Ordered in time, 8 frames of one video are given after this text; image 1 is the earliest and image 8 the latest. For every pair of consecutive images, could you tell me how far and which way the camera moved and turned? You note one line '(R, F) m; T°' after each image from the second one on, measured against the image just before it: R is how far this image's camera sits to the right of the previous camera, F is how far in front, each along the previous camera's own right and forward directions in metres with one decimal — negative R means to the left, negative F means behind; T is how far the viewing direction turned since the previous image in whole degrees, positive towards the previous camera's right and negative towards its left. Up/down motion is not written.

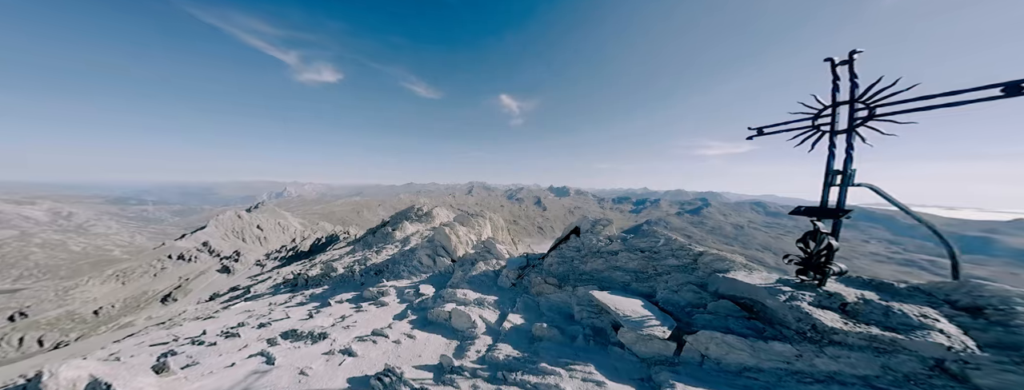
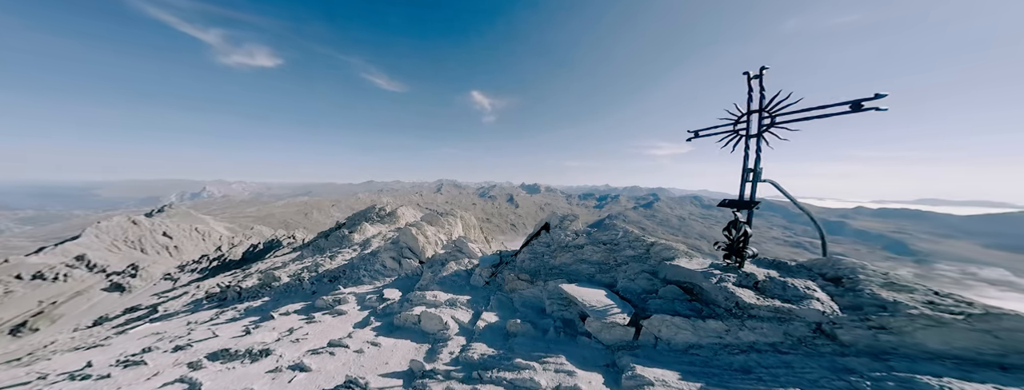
(-0.4, -1.1) m; +9°
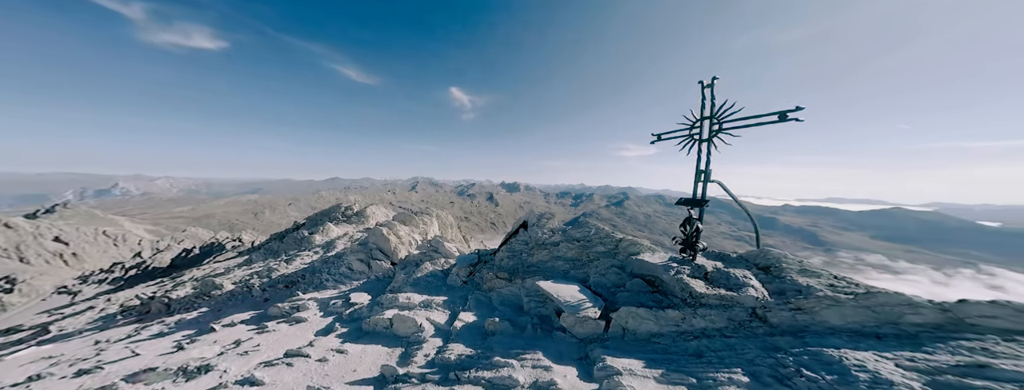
(+0.6, -0.3) m; +7°
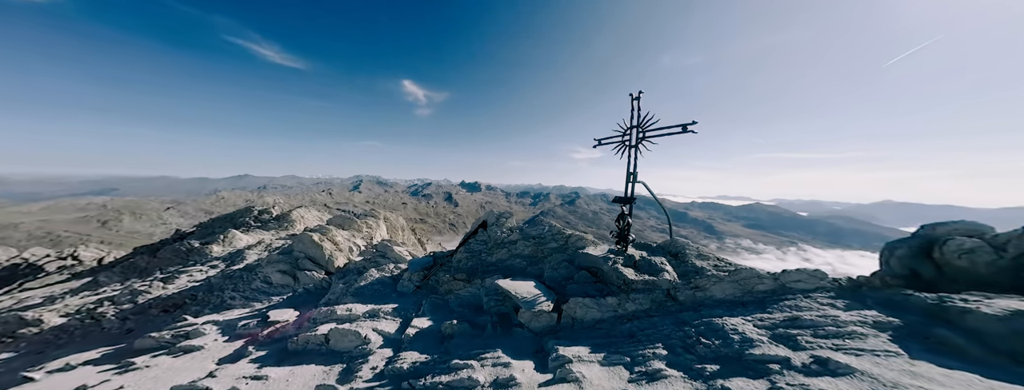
(+0.8, -0.5) m; +12°
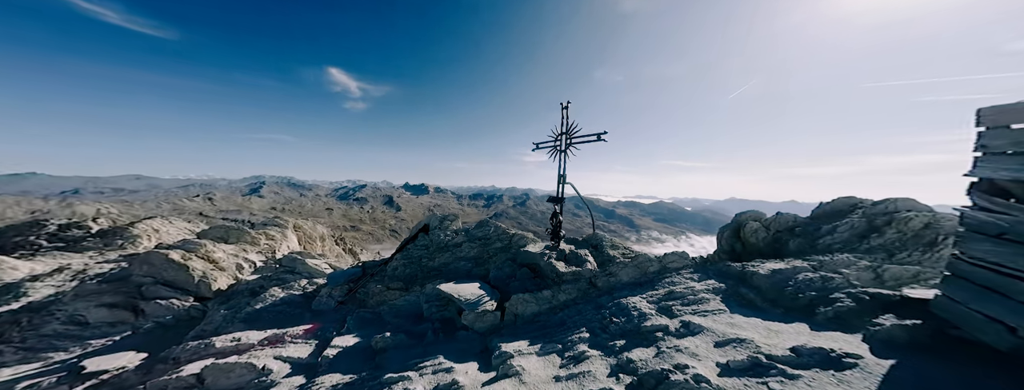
(+0.6, -0.4) m; +14°
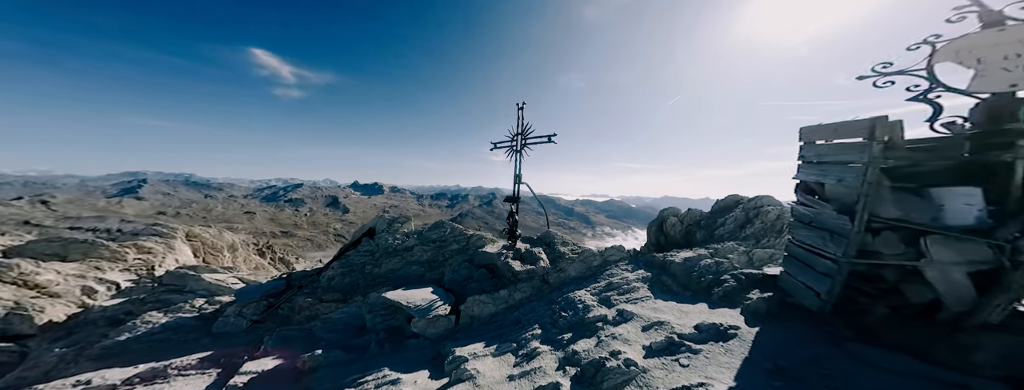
(+0.5, 0.0) m; +10°
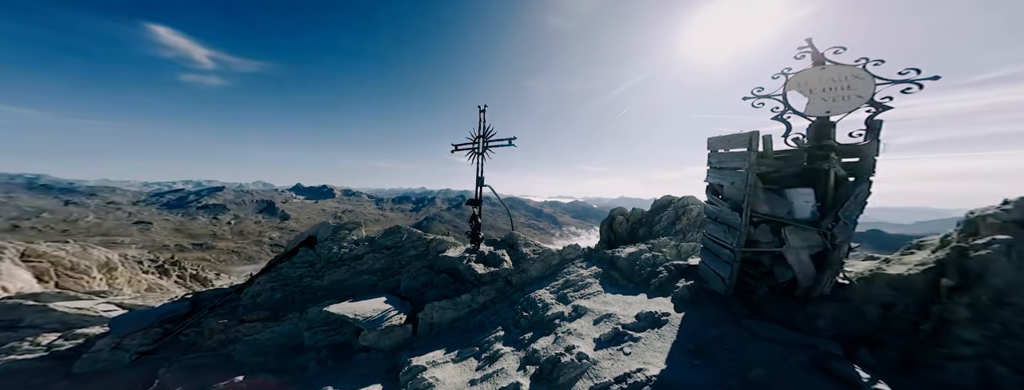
(+0.2, 0.0) m; +9°
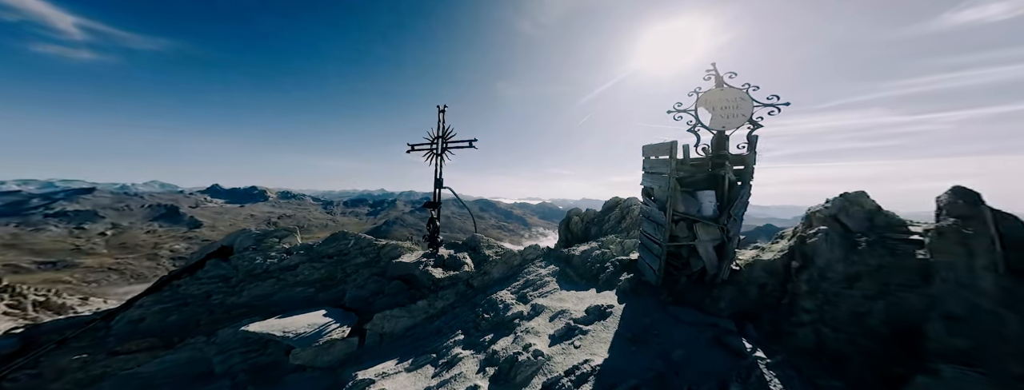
(+0.1, 0.0) m; +9°
